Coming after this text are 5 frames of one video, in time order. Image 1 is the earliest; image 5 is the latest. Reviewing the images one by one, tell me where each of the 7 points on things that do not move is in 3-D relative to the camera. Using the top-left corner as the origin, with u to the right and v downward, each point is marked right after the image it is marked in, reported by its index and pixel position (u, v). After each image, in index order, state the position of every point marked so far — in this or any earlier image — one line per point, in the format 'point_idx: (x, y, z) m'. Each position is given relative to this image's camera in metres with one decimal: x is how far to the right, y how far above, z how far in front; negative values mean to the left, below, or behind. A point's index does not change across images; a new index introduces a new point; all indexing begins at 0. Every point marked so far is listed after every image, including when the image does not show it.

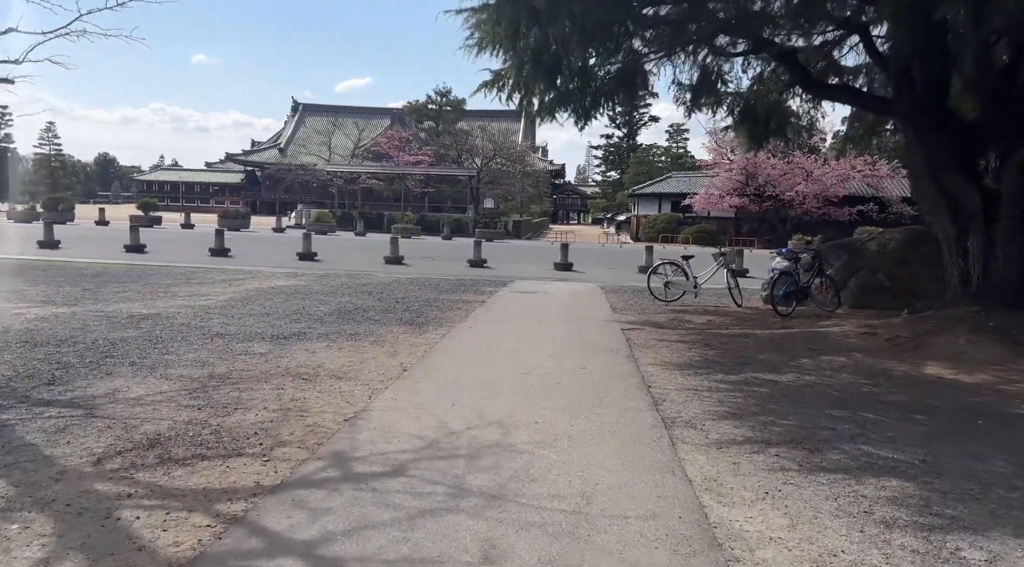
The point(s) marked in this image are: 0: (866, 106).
0: (+4.6, +2.3, +9.9) m
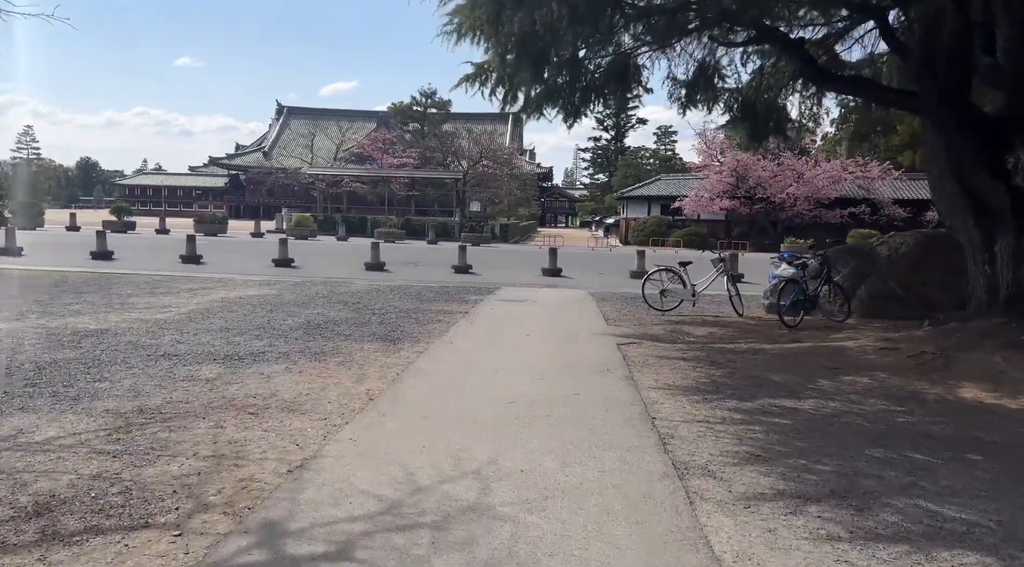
0: (+4.4, +2.2, +9.1) m
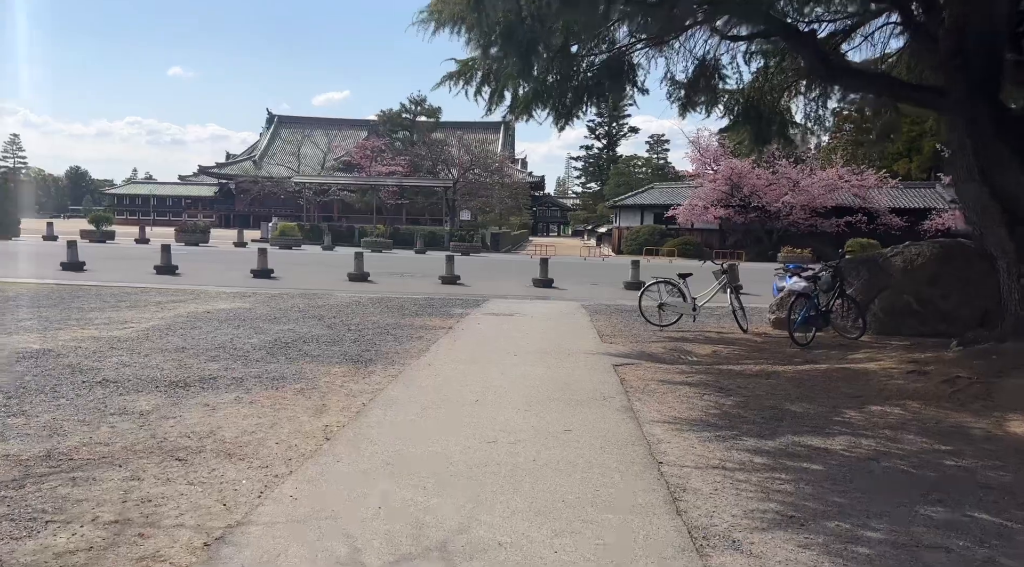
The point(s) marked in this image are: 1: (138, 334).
0: (+4.3, +2.1, +8.3) m
1: (-4.9, -0.7, +9.9) m
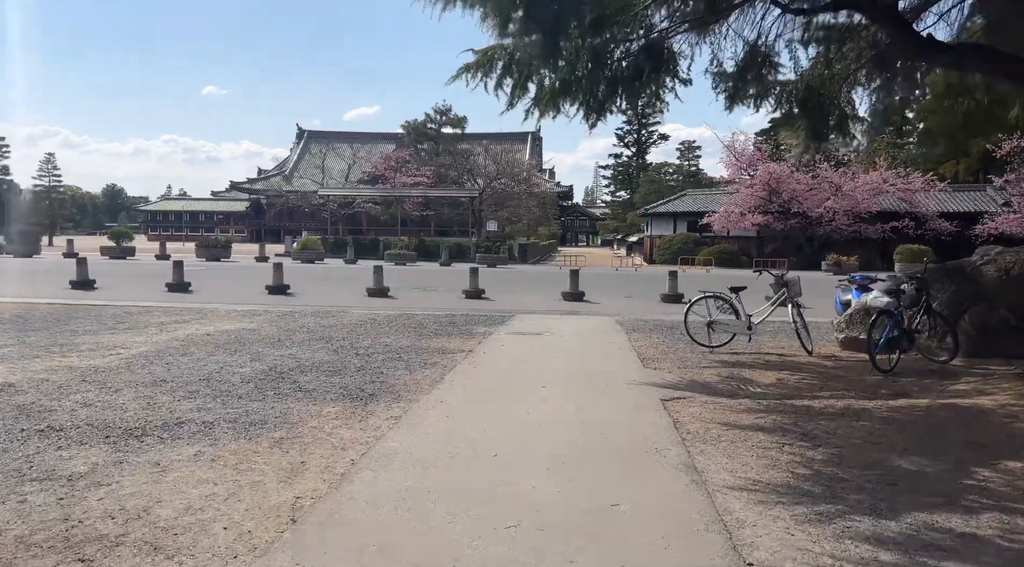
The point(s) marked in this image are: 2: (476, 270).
0: (+4.5, +1.9, +6.9) m
1: (-4.6, -0.9, +8.8) m
2: (-0.9, +0.3, +18.7) m
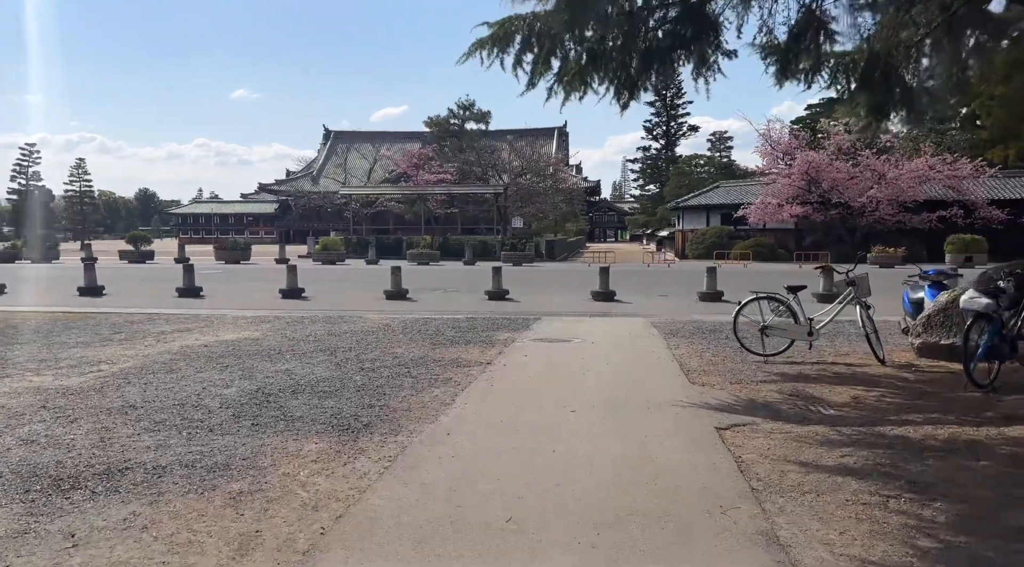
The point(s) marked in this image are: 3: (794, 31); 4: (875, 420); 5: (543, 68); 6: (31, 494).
0: (+4.6, +2.0, +5.6) m
1: (-4.4, -1.0, +7.9) m
2: (-0.3, +0.3, +17.6) m
3: (+3.4, +3.1, +9.1) m
4: (+2.8, -1.0, +5.7) m
5: (+0.3, +2.4, +8.2) m
6: (-2.7, -1.2, +4.2) m
